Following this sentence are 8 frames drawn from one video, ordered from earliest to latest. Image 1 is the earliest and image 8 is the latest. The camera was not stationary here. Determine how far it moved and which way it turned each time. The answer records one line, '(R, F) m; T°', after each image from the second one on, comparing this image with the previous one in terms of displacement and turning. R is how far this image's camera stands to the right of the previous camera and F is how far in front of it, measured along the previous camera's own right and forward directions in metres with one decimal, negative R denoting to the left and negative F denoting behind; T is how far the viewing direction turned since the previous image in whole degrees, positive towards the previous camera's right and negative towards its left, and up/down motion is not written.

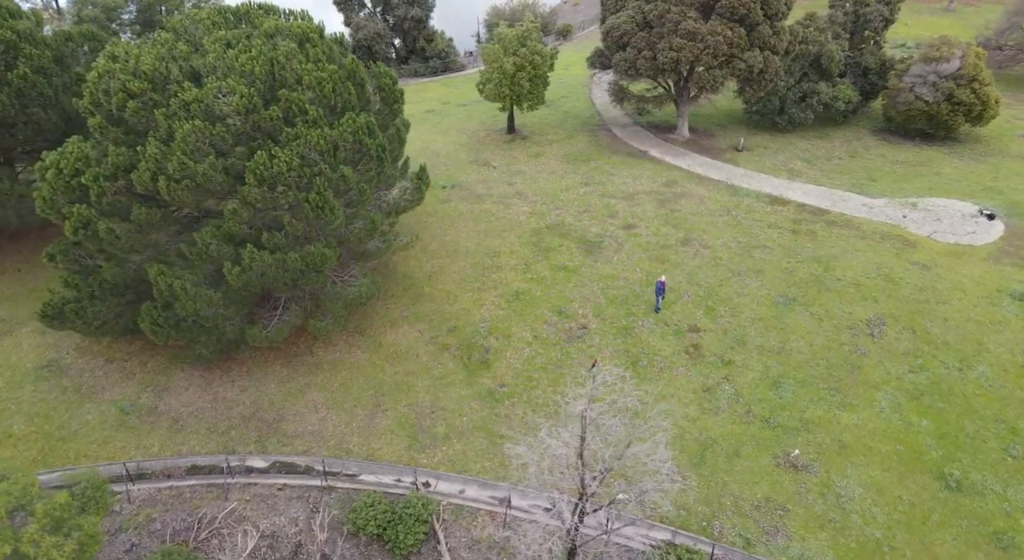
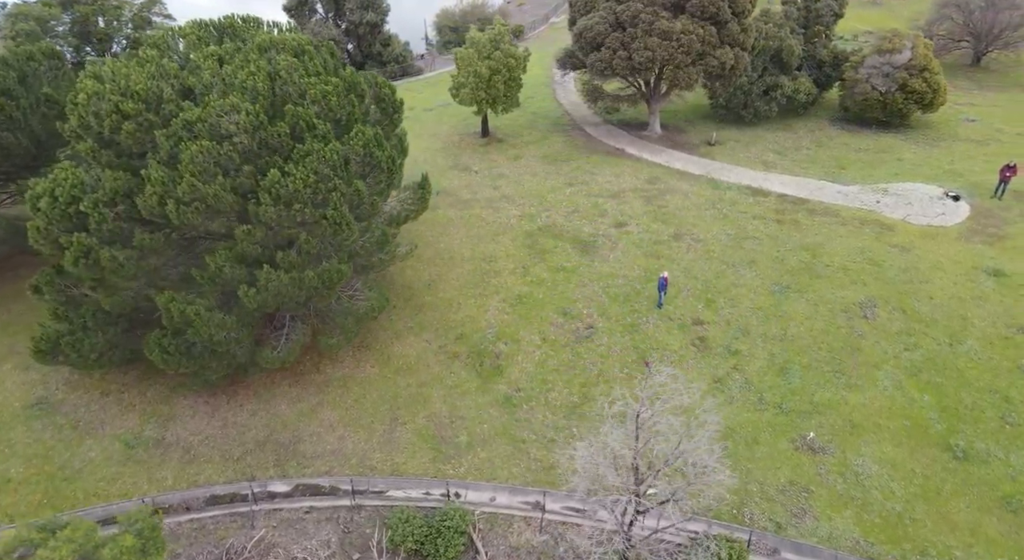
(-1.4, +0.1) m; +4°
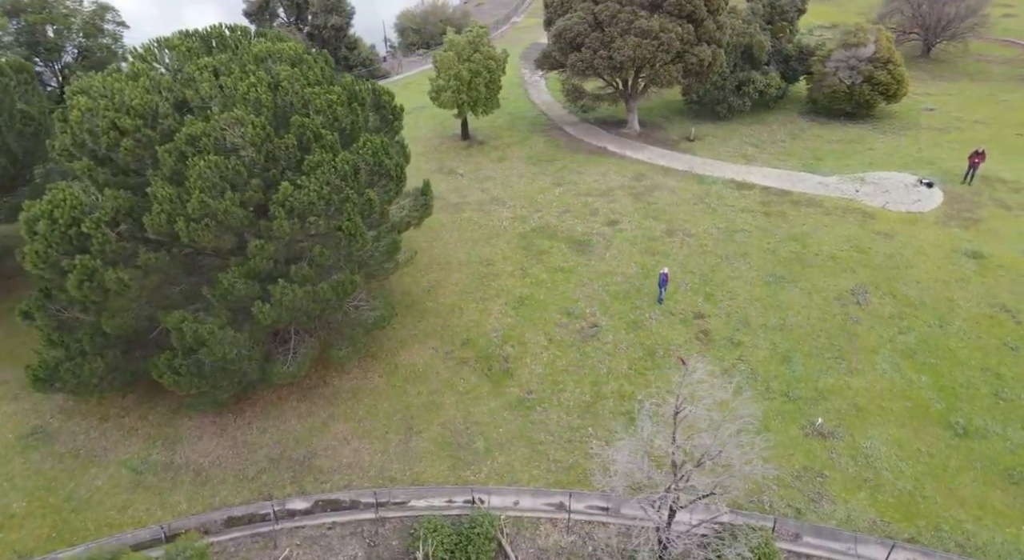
(-1.1, 0.0) m; +3°
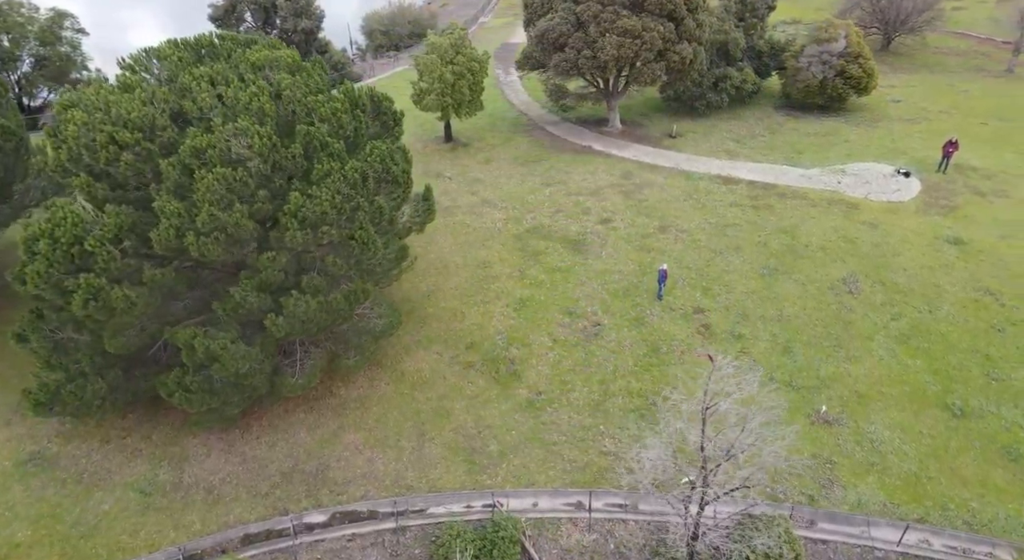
(-0.9, 0.0) m; +3°
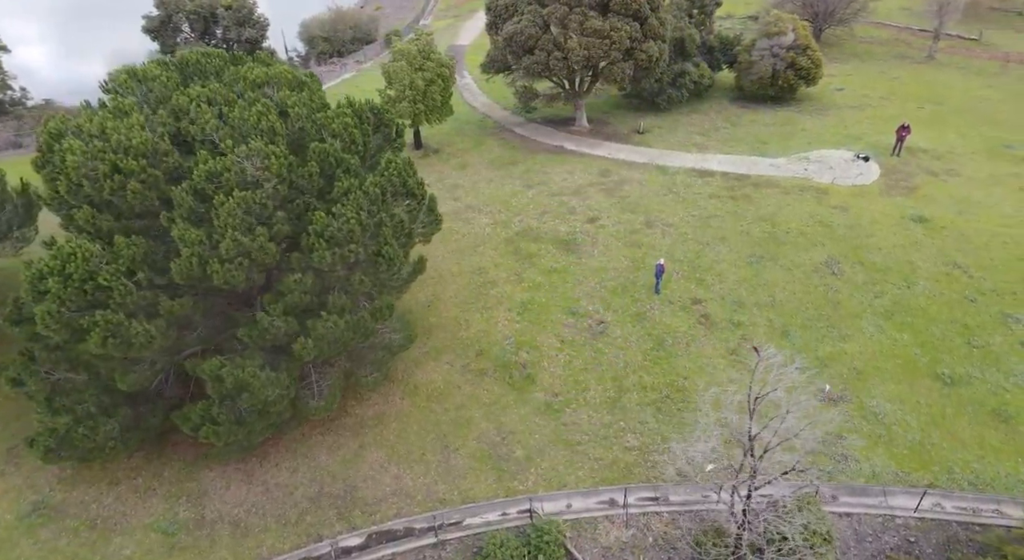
(-1.6, 0.0) m; +5°
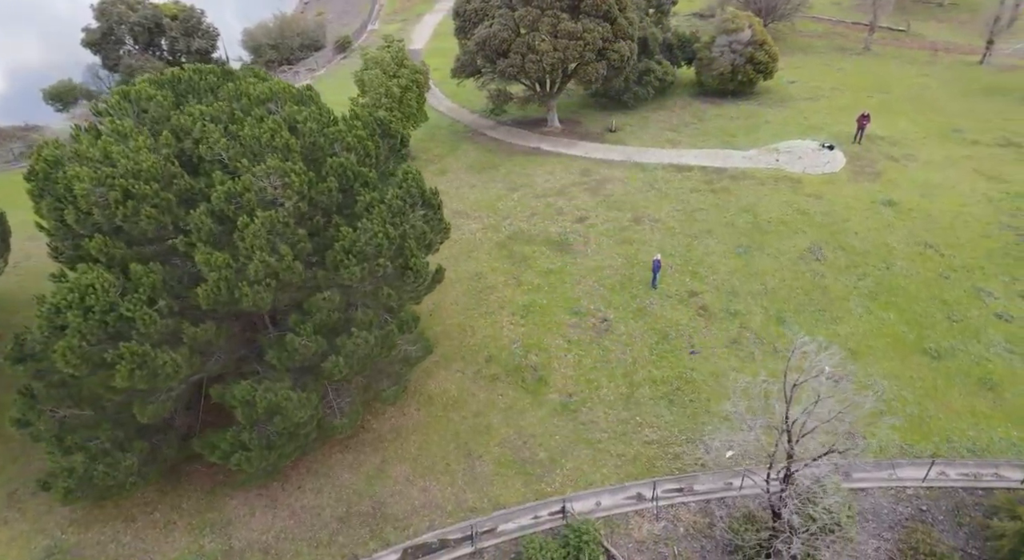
(-1.5, 0.0) m; +4°
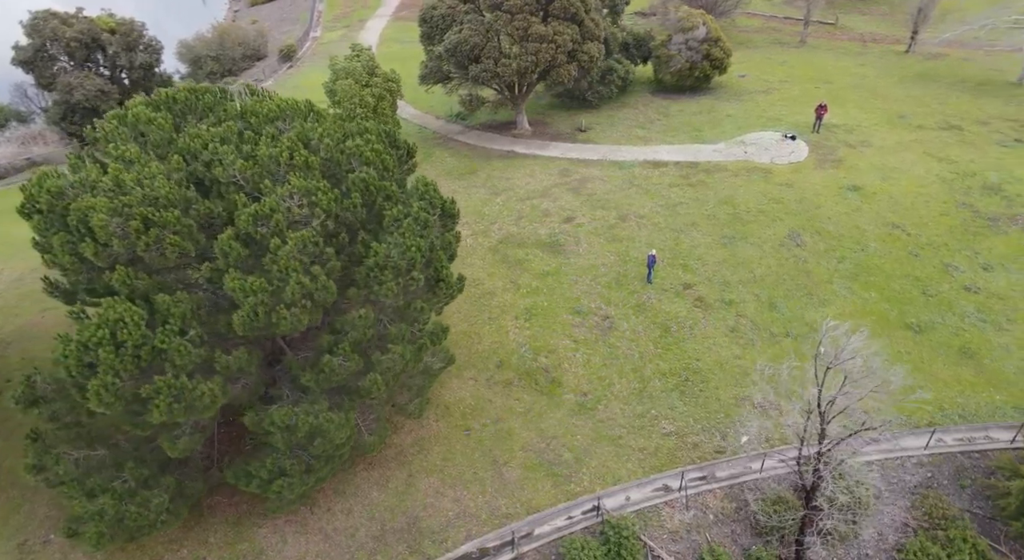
(-1.6, -0.1) m; +4°
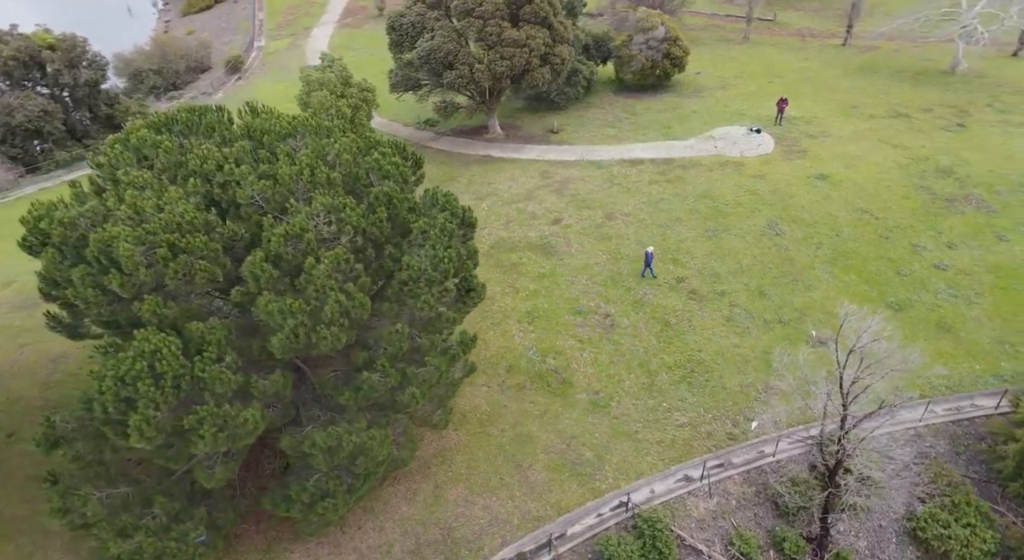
(-1.5, -0.1) m; +4°
